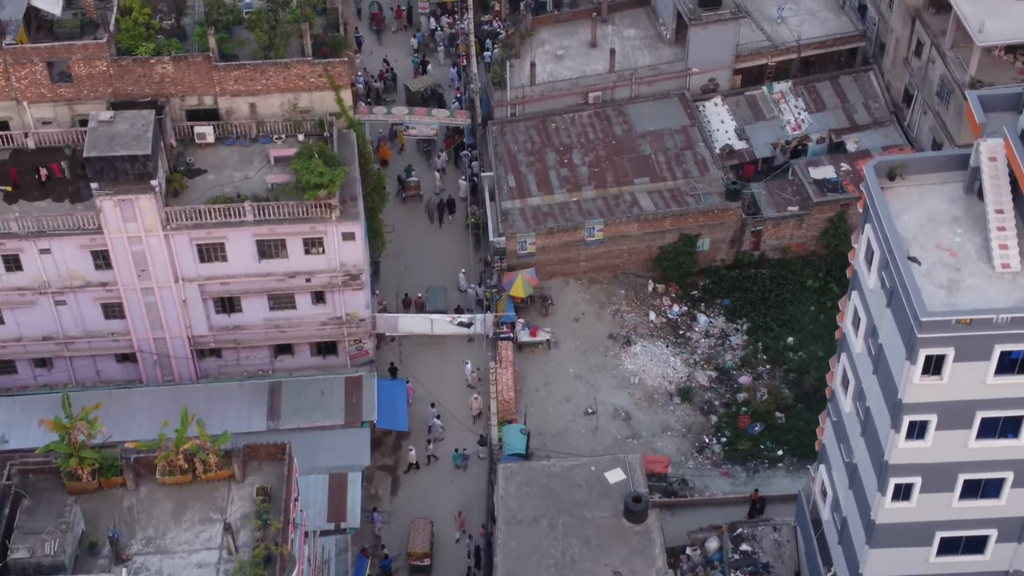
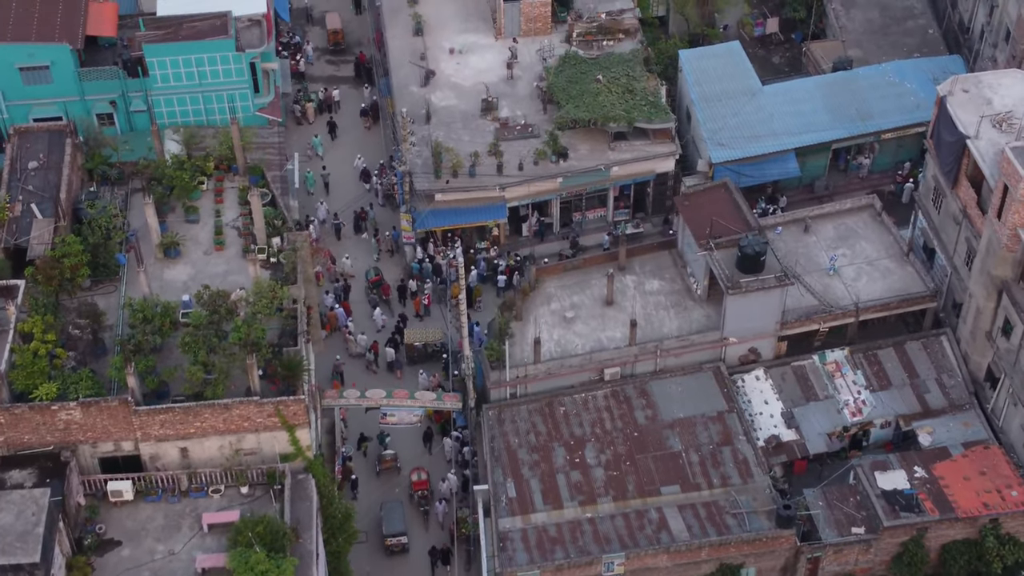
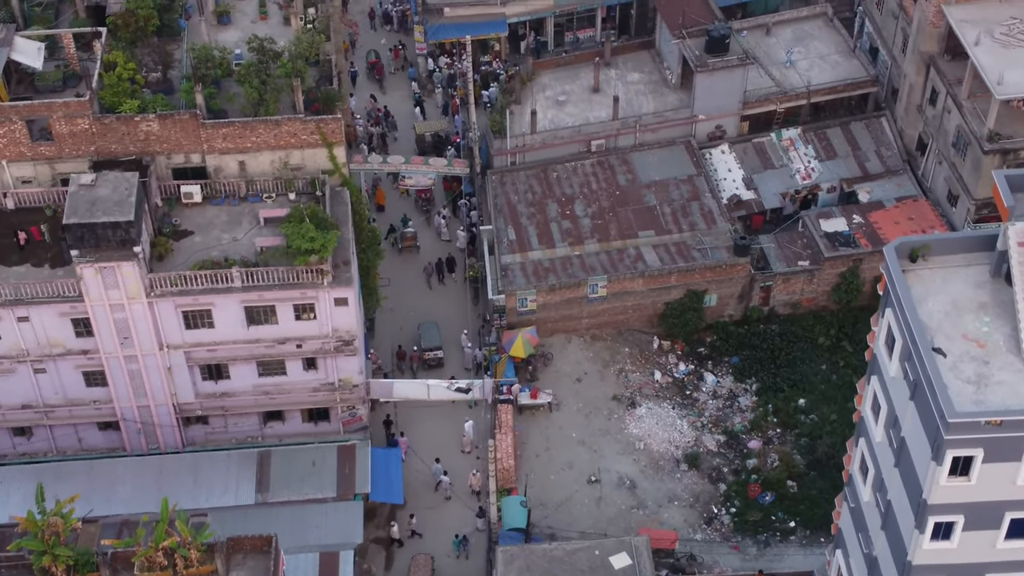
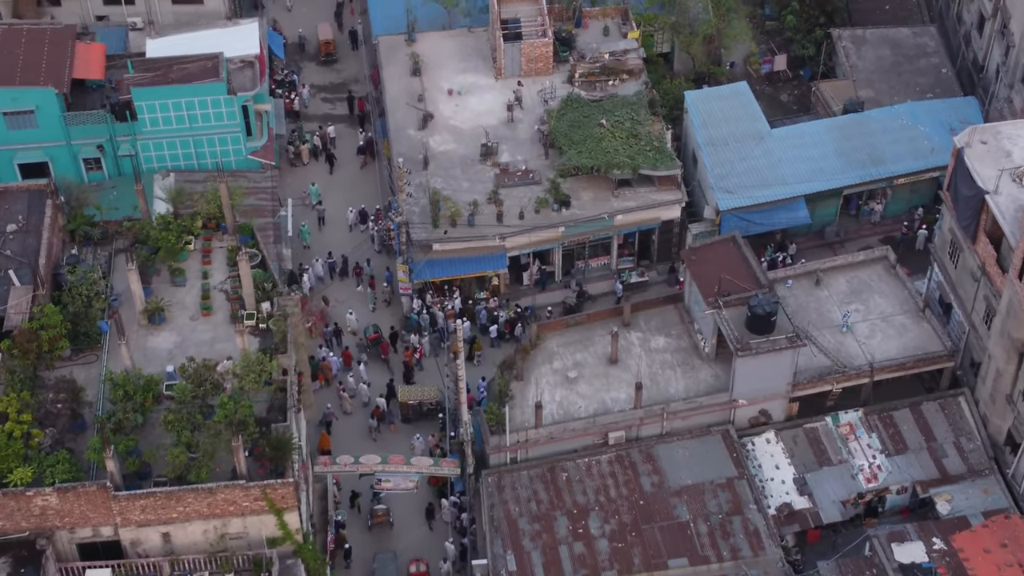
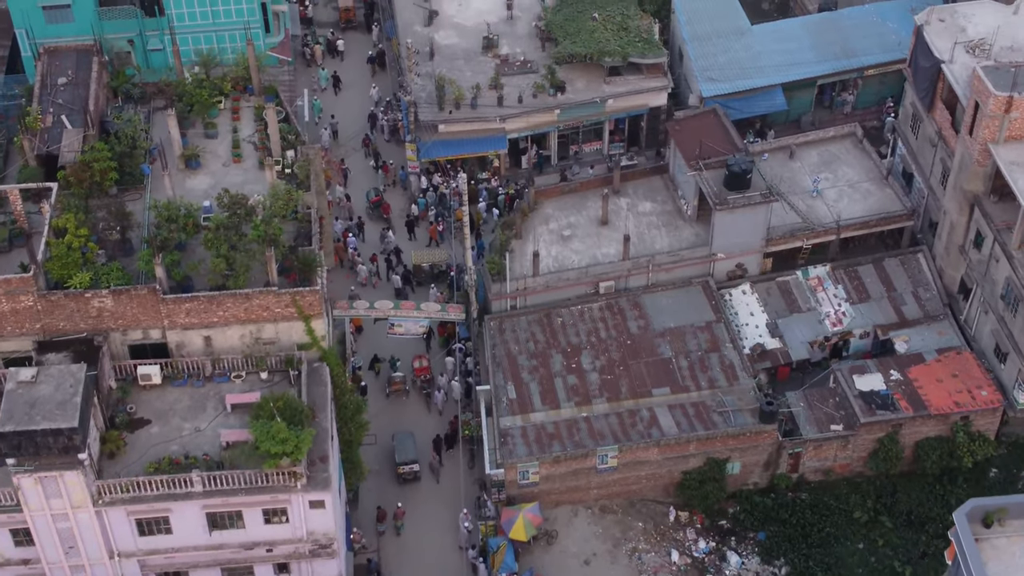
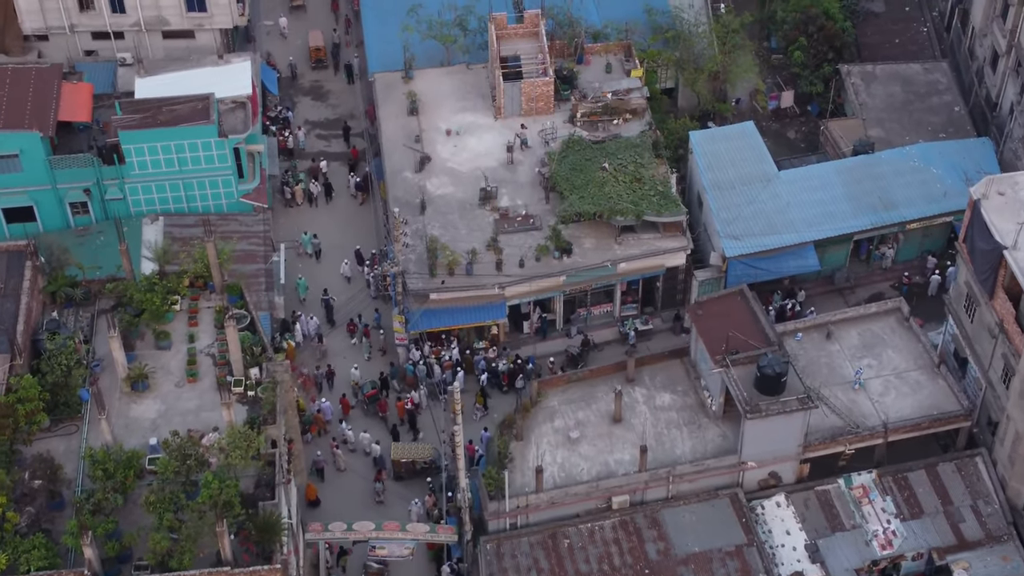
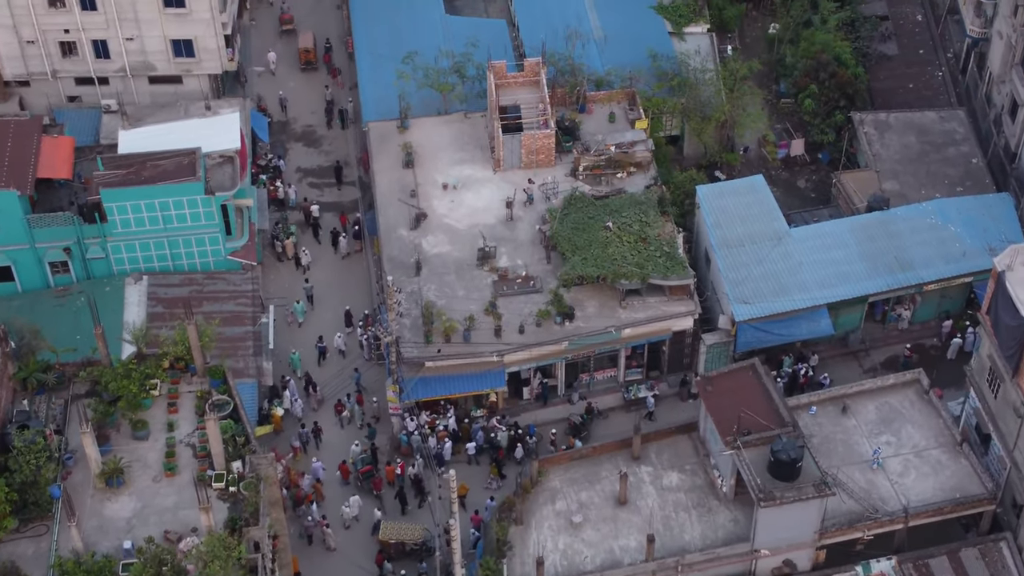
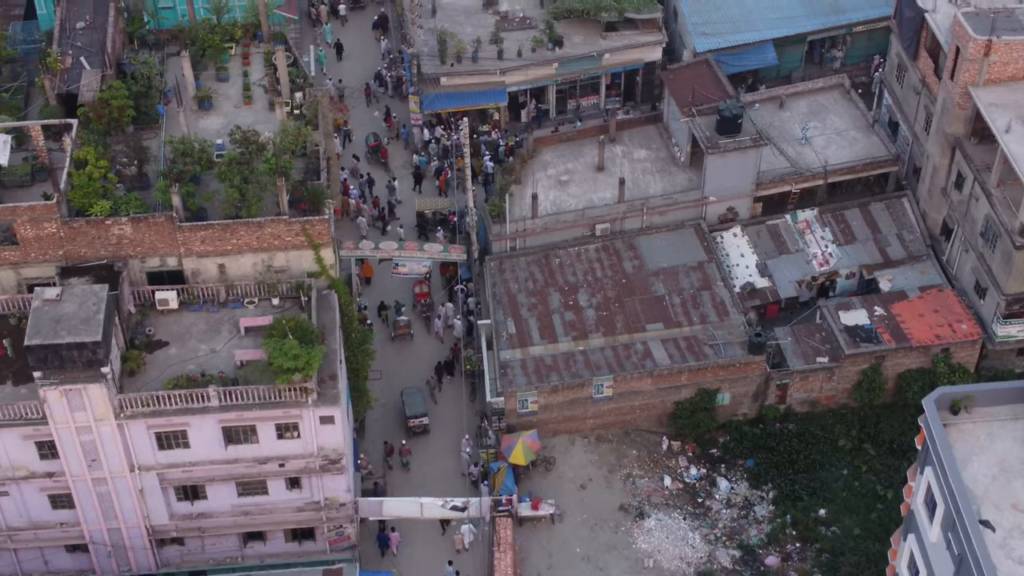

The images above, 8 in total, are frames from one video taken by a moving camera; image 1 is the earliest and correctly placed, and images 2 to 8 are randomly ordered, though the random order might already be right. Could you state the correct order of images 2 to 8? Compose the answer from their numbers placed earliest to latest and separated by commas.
3, 8, 5, 2, 4, 6, 7
